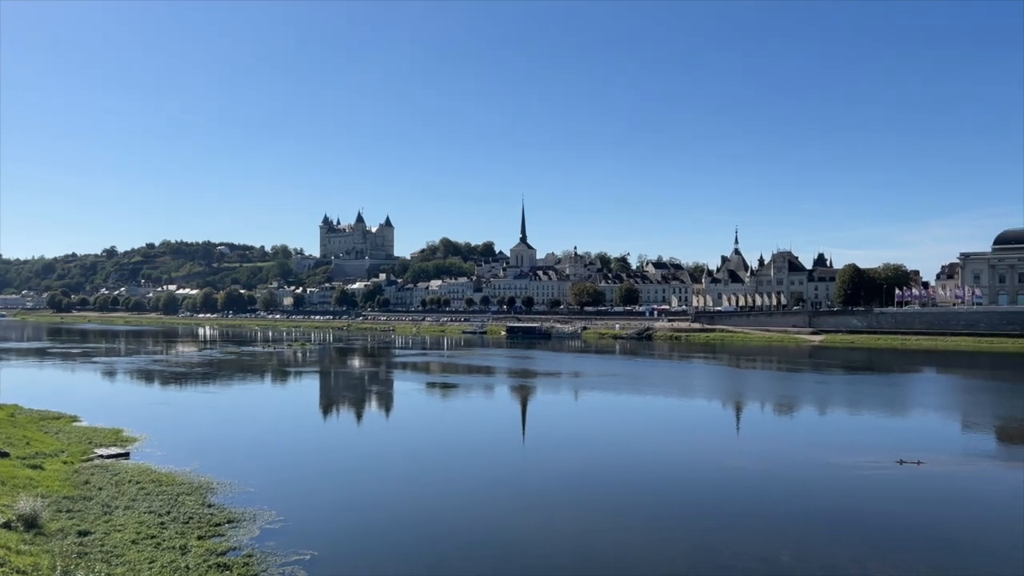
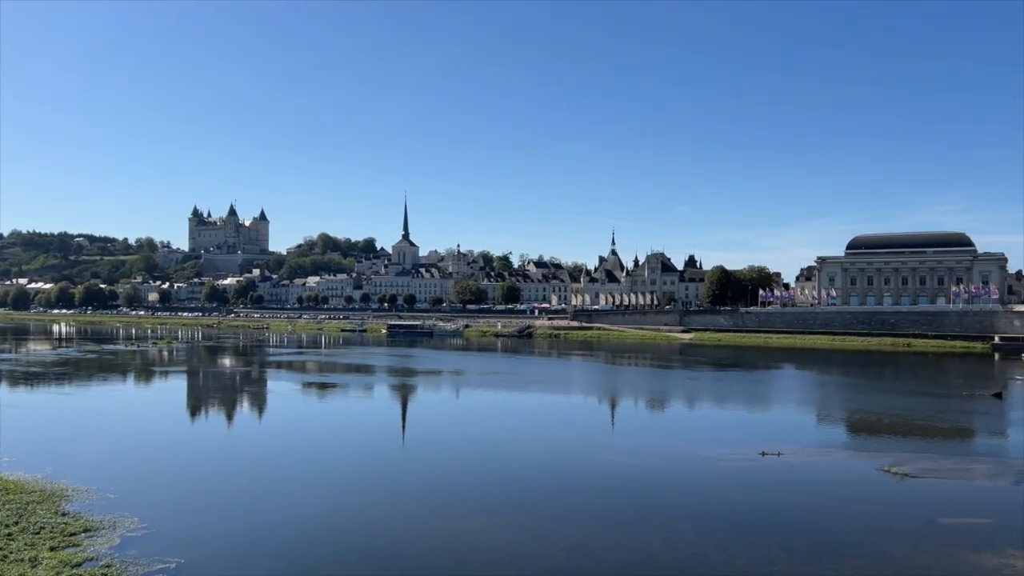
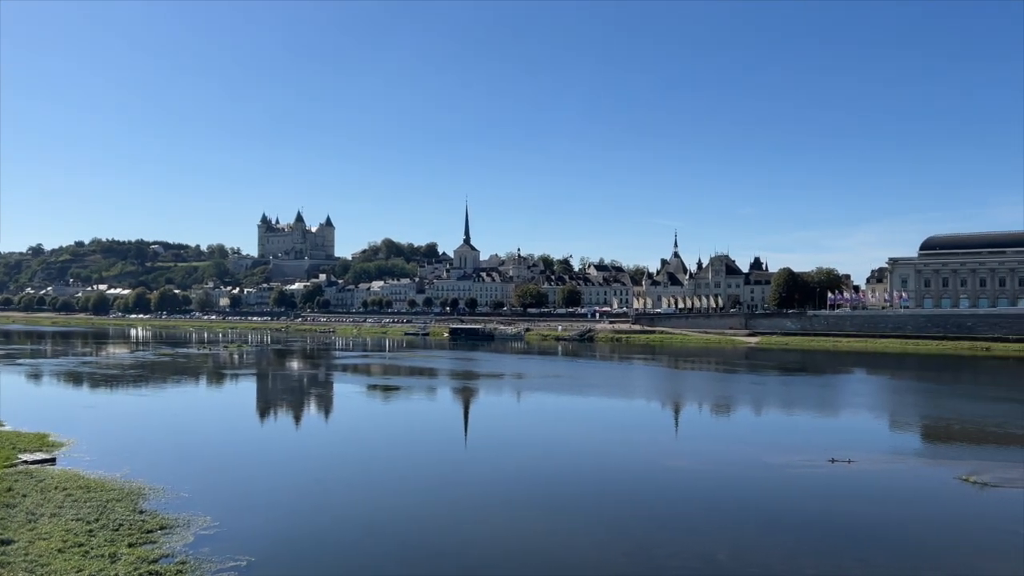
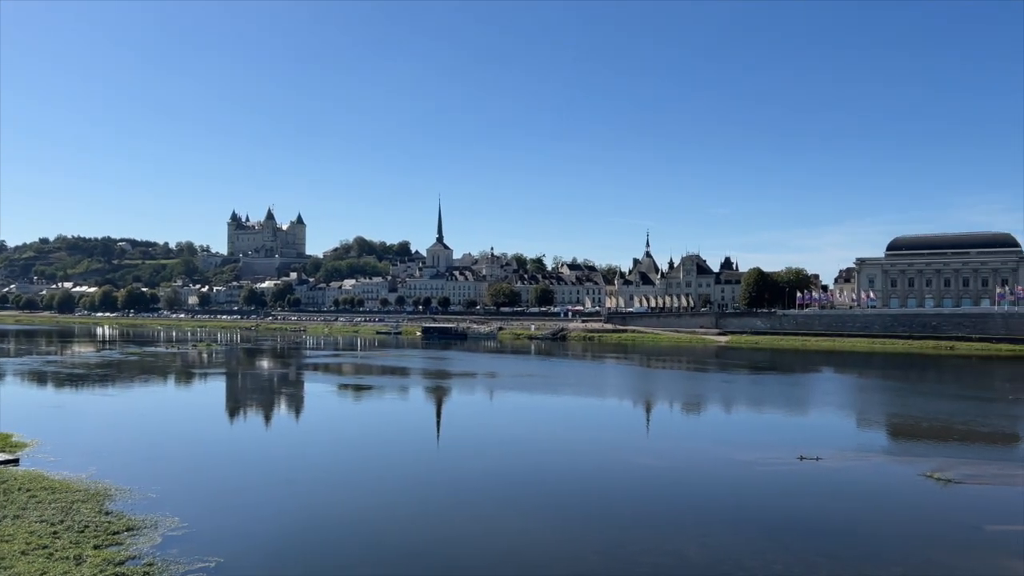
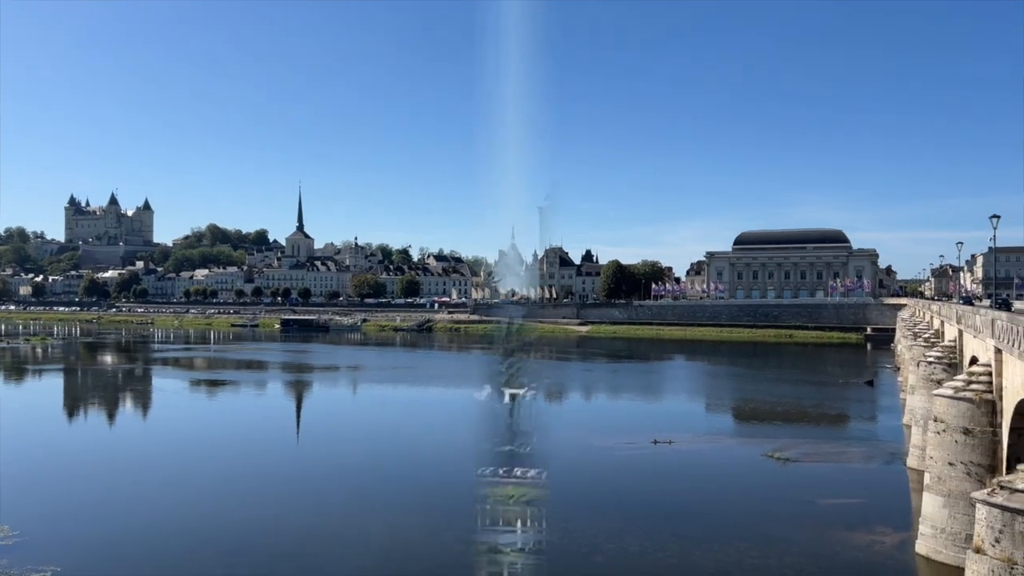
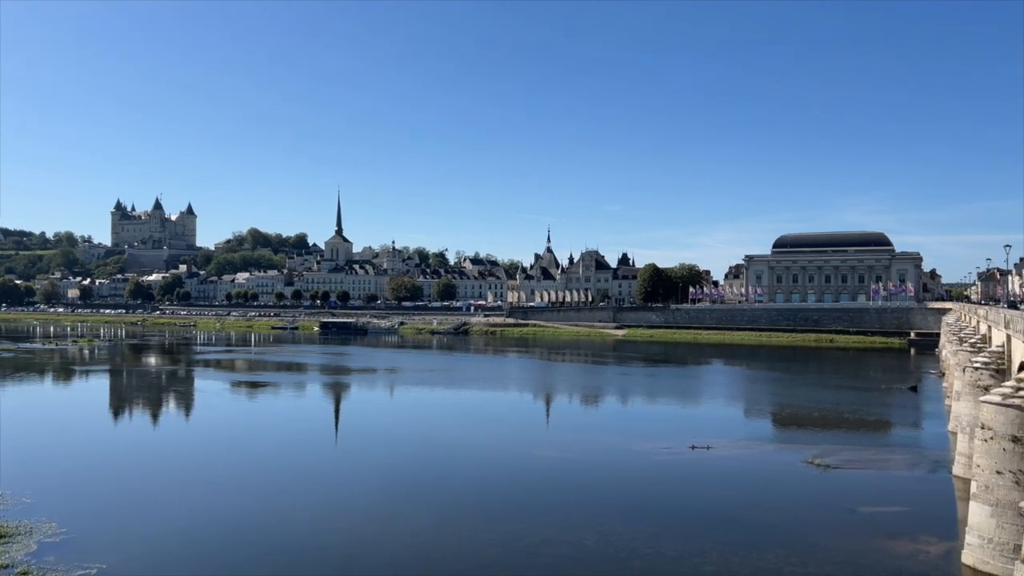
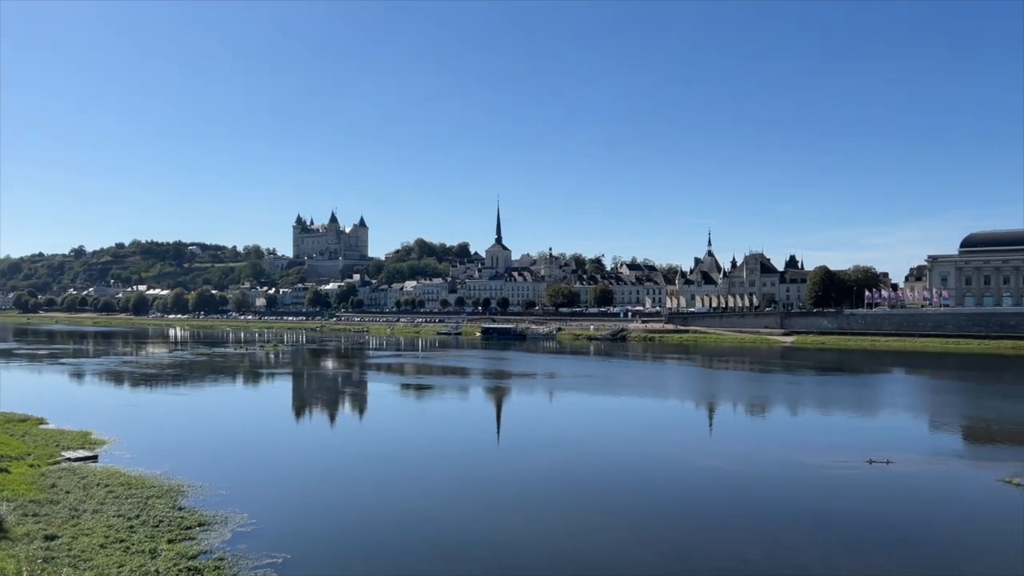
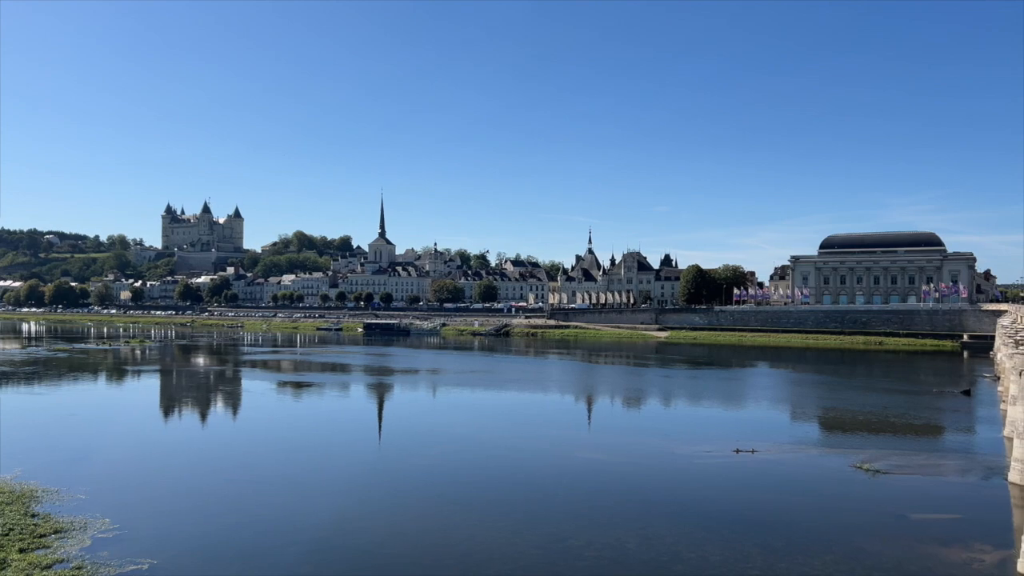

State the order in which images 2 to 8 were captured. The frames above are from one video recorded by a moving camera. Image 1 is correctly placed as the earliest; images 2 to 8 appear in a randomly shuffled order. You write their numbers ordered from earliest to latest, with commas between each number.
7, 3, 4, 2, 8, 6, 5
